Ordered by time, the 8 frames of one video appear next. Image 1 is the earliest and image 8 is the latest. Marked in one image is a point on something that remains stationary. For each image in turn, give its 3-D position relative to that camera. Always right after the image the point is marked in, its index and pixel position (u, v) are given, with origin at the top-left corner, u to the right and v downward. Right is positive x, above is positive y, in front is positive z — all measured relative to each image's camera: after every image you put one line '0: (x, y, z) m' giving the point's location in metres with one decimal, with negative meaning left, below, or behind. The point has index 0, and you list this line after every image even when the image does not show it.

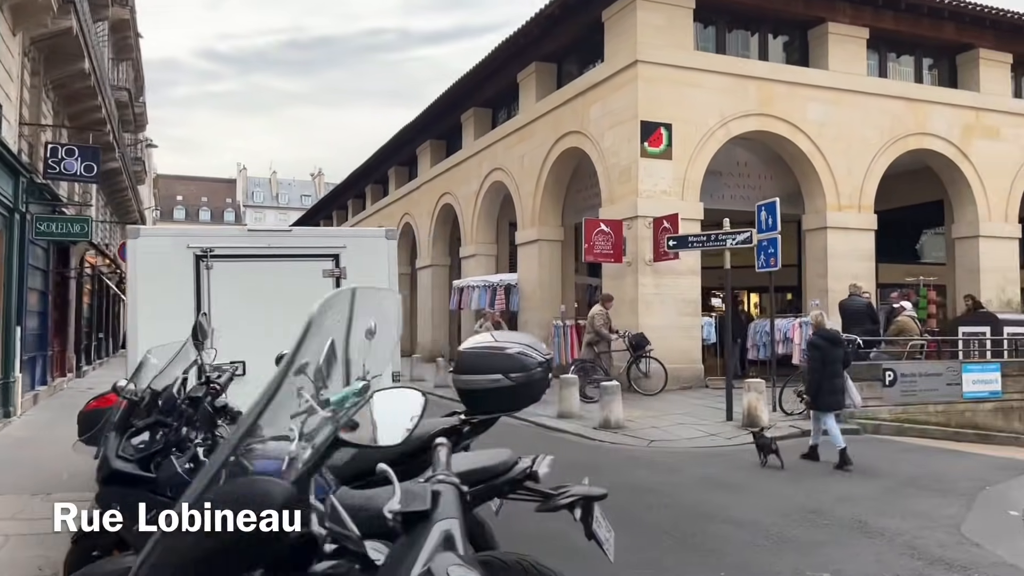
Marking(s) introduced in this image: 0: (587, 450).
0: (+0.9, -2.0, +9.8) m
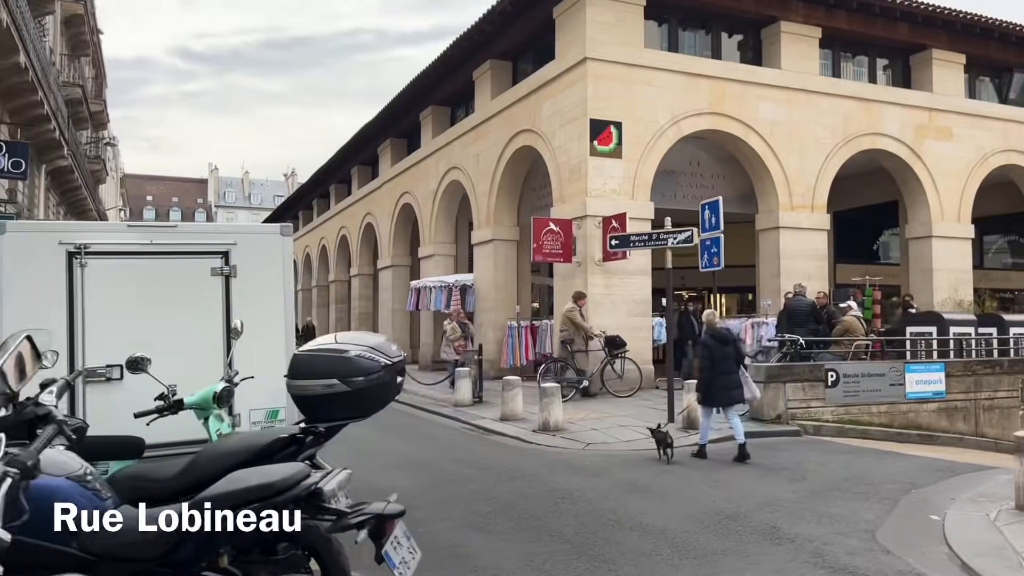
0: (+0.1, -2.0, +9.6) m
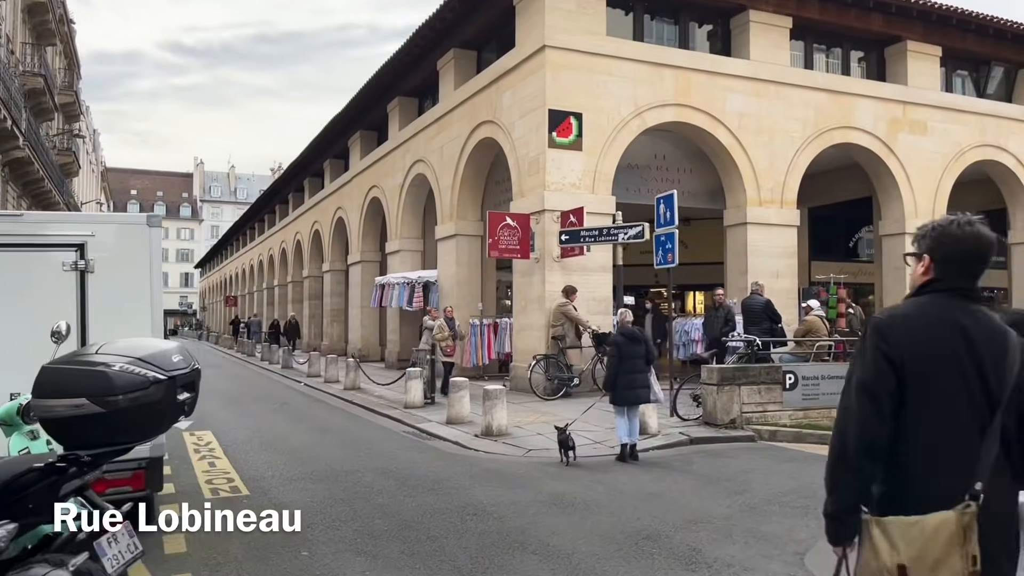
0: (-0.7, -2.0, +9.0) m
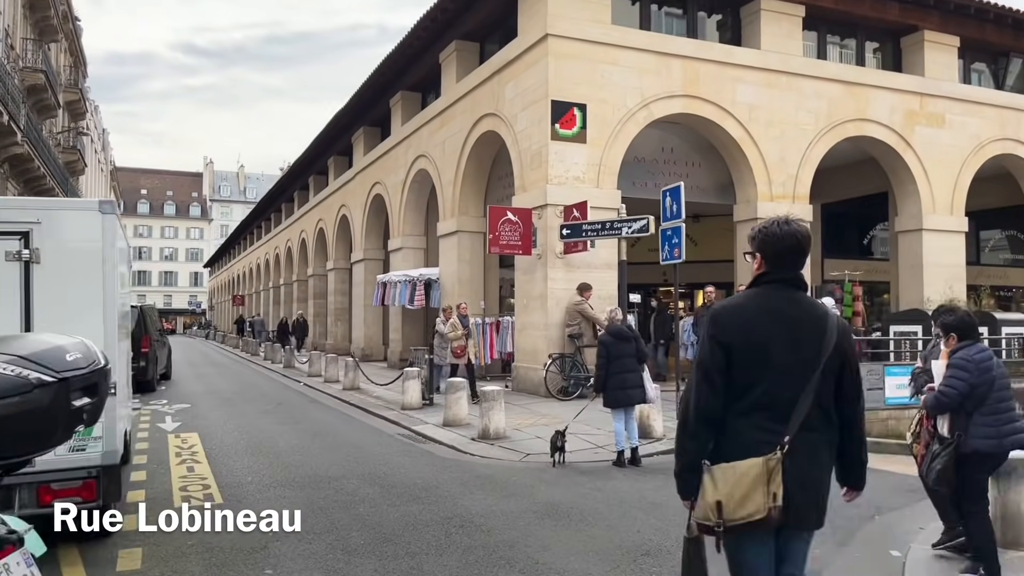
0: (-0.7, -1.9, +8.6) m
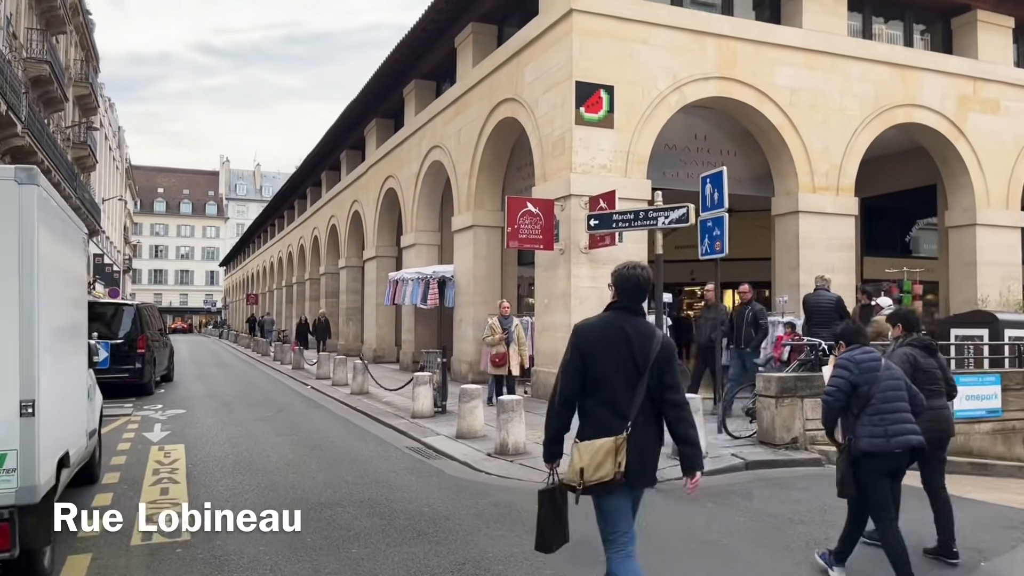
0: (-0.5, -1.9, +7.4) m
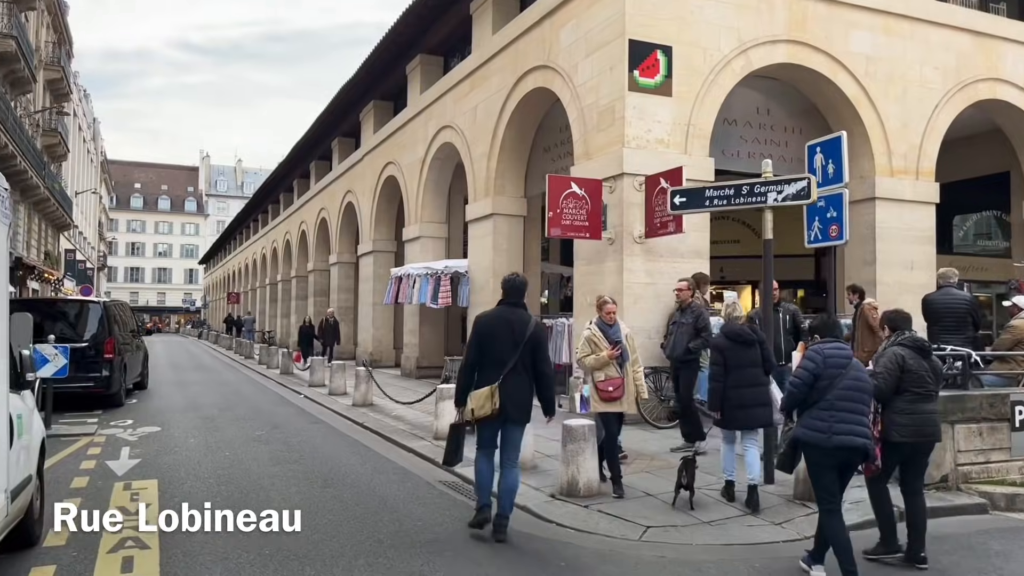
0: (+0.1, -1.8, +5.4) m
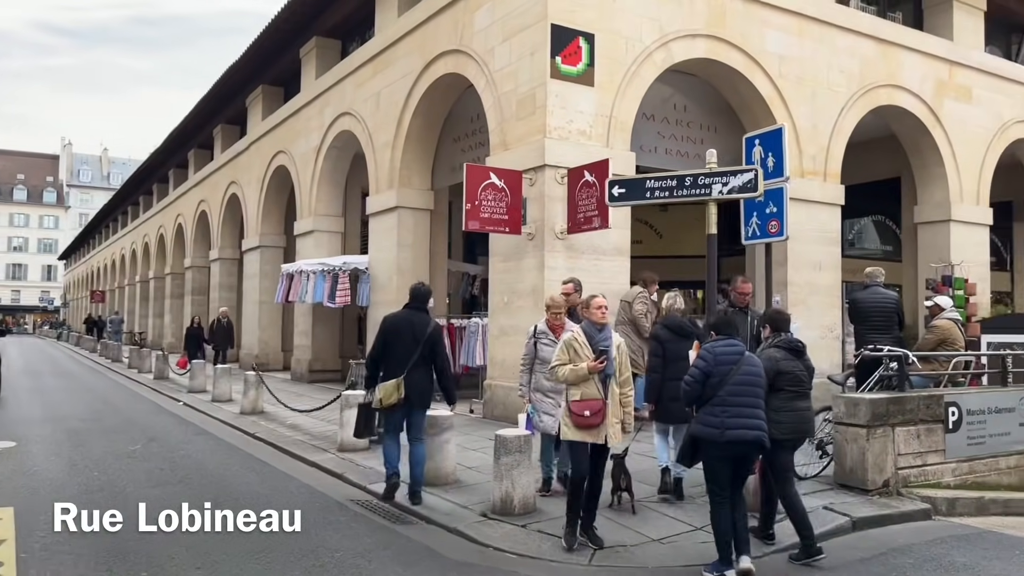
0: (-0.2, -1.8, +4.7) m
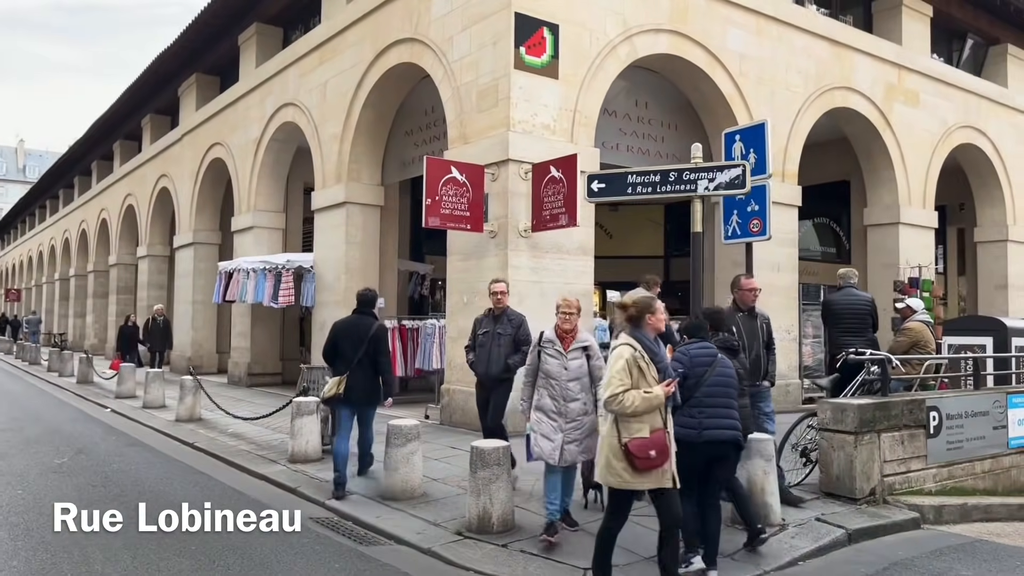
0: (-0.2, -1.8, +4.2) m
